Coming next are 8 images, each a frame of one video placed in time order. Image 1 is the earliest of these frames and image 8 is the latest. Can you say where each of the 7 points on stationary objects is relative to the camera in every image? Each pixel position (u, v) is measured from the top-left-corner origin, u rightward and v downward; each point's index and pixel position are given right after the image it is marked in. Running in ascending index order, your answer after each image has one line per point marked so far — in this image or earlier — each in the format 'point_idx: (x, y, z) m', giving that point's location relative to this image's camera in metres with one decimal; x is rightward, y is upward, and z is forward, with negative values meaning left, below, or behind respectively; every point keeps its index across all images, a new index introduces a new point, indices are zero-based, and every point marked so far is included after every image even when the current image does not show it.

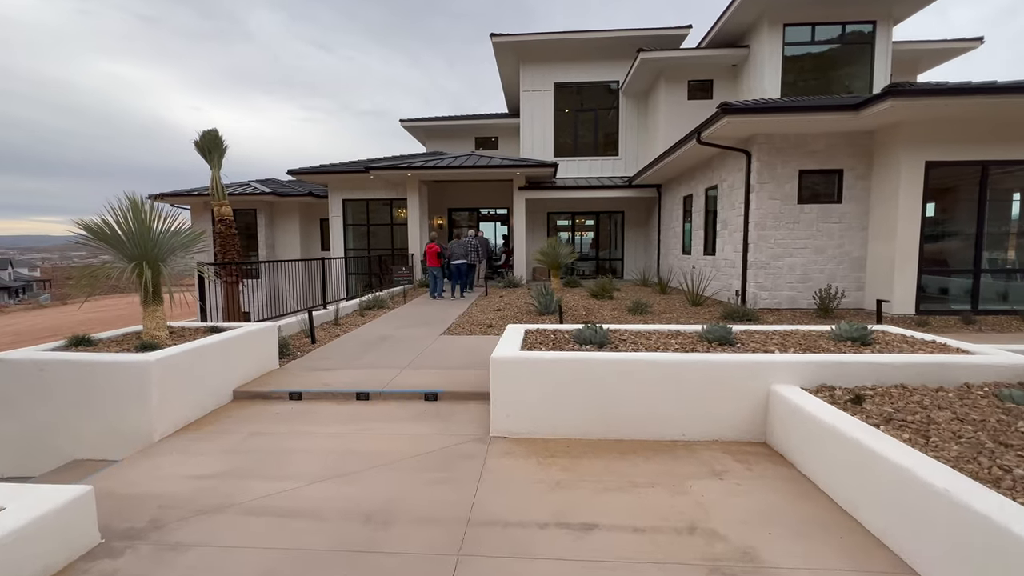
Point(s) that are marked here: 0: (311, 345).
0: (-2.8, -0.9, +6.4) m
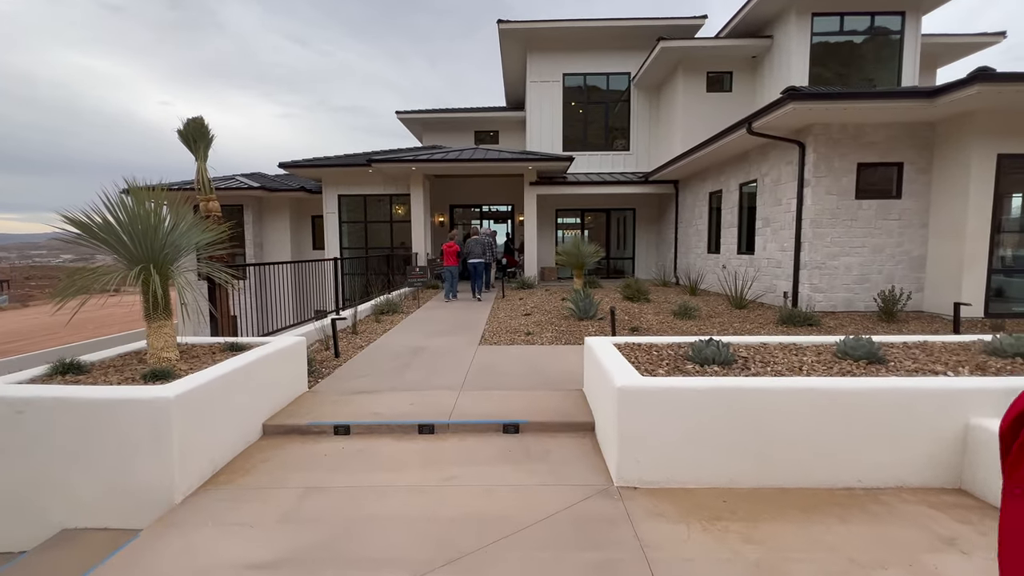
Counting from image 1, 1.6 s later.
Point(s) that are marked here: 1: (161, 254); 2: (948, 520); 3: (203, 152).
0: (-2.1, -0.9, +5.5) m
1: (-2.7, +0.3, +3.5) m
2: (+2.4, -1.2, +2.4) m
3: (-8.2, +3.6, +12.0) m
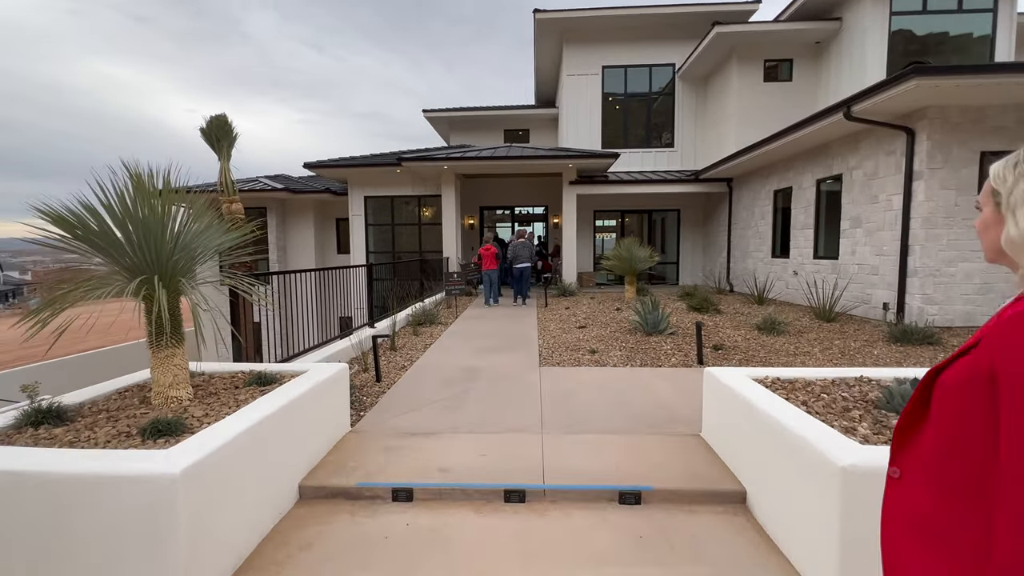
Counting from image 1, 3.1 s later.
0: (-1.4, -1.1, +4.7) m
1: (-2.0, +0.2, +2.7) m
2: (+3.0, -1.4, +1.4) m
3: (-7.2, +3.4, +11.3) m
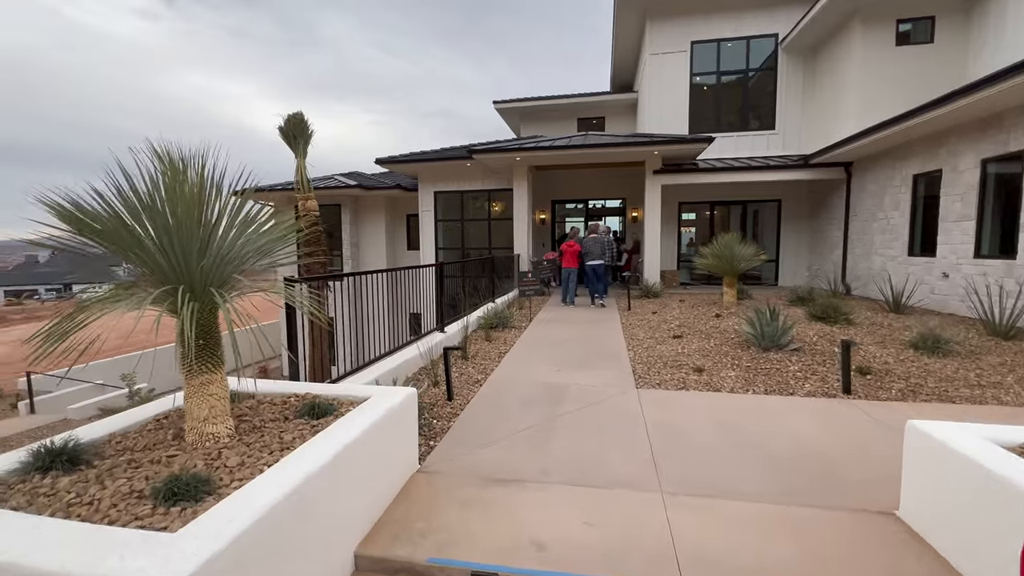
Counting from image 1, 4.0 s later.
0: (-0.5, -1.1, +4.0) m
1: (-1.5, +0.1, +2.2) m
2: (+3.3, -1.5, +0.2) m
3: (-5.3, +3.5, +11.4) m
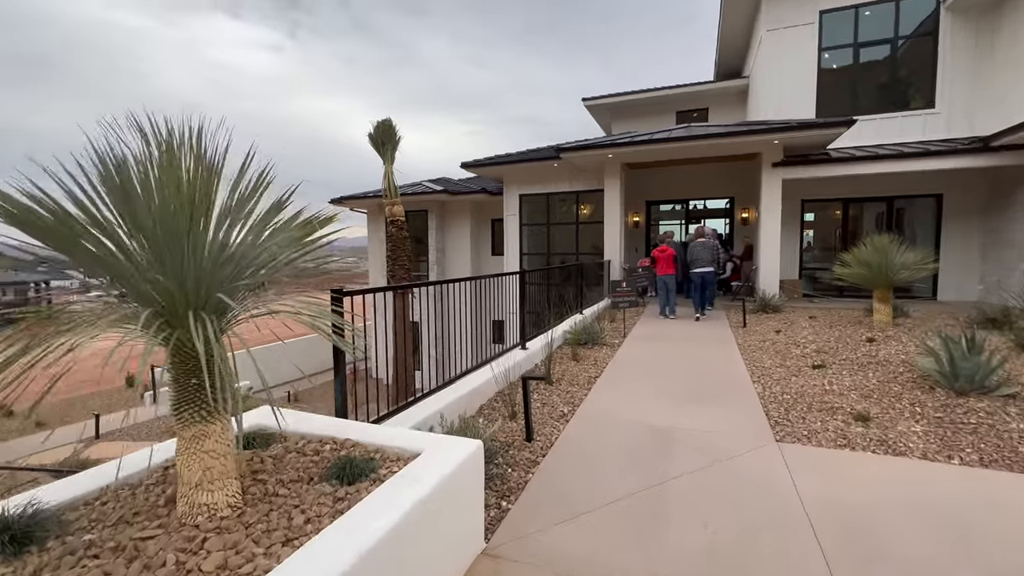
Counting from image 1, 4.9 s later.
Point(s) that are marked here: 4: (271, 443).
0: (+0.1, -1.2, +3.2) m
1: (-1.1, 0.0, +1.6) m
2: (+3.2, -1.6, -1.3) m
3: (-3.1, +3.4, +11.4) m
4: (-1.2, -0.8, +2.2) m
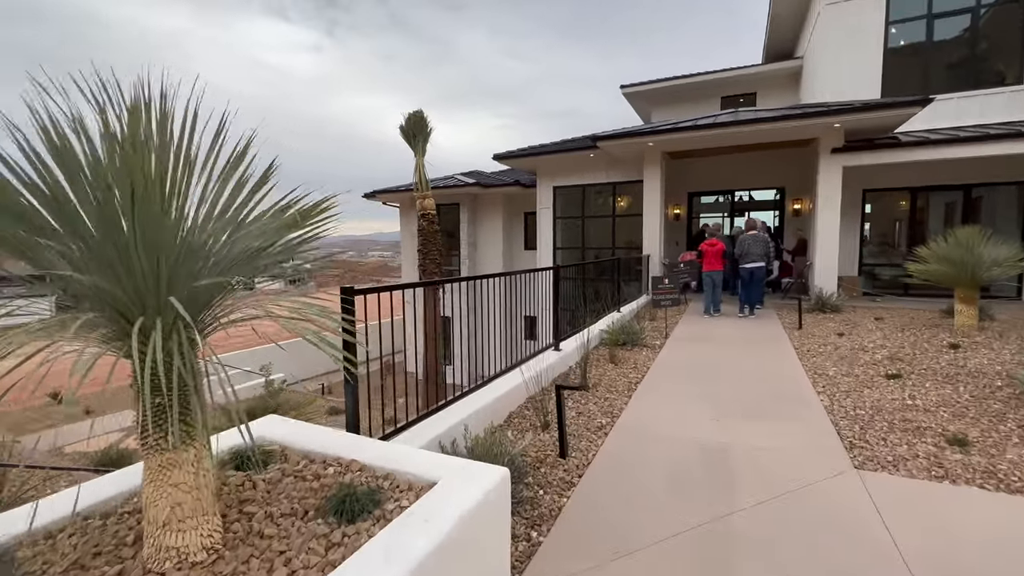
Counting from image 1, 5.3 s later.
0: (+0.3, -1.2, +2.9) m
1: (-1.0, 0.0, +1.3) m
2: (+3.1, -1.7, -1.8) m
3: (-2.3, +3.5, +11.2) m
4: (-1.0, -0.7, +1.9) m
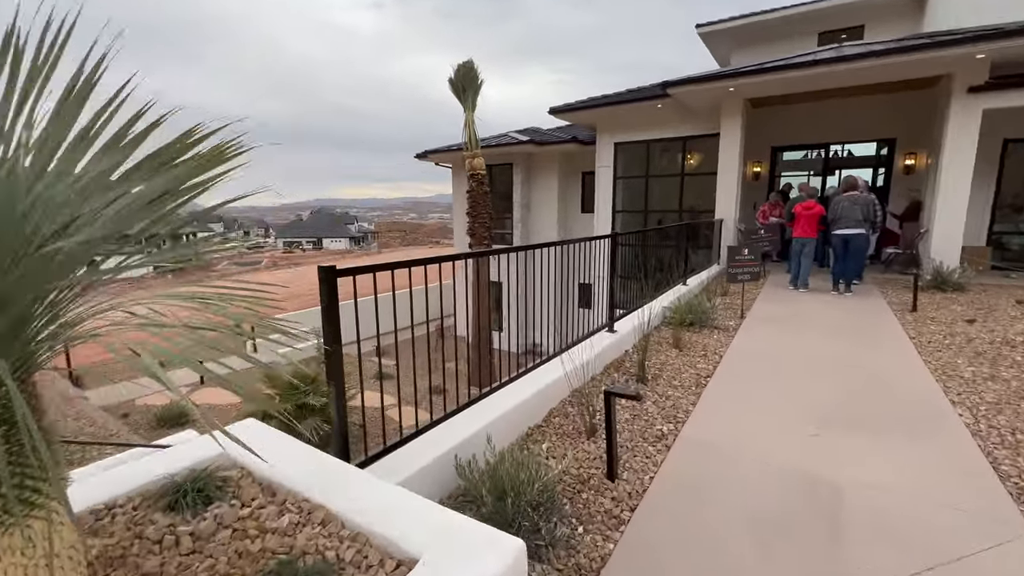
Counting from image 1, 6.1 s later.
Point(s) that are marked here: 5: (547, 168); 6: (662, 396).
0: (+0.5, -1.1, +2.3) m
1: (-1.0, 0.0, +0.8) m
2: (+2.6, -2.0, -2.7) m
3: (-0.9, +4.3, +10.4) m
4: (-1.0, -0.7, +1.4) m
5: (+1.1, +3.6, +13.5) m
6: (+1.2, -0.8, +3.5) m
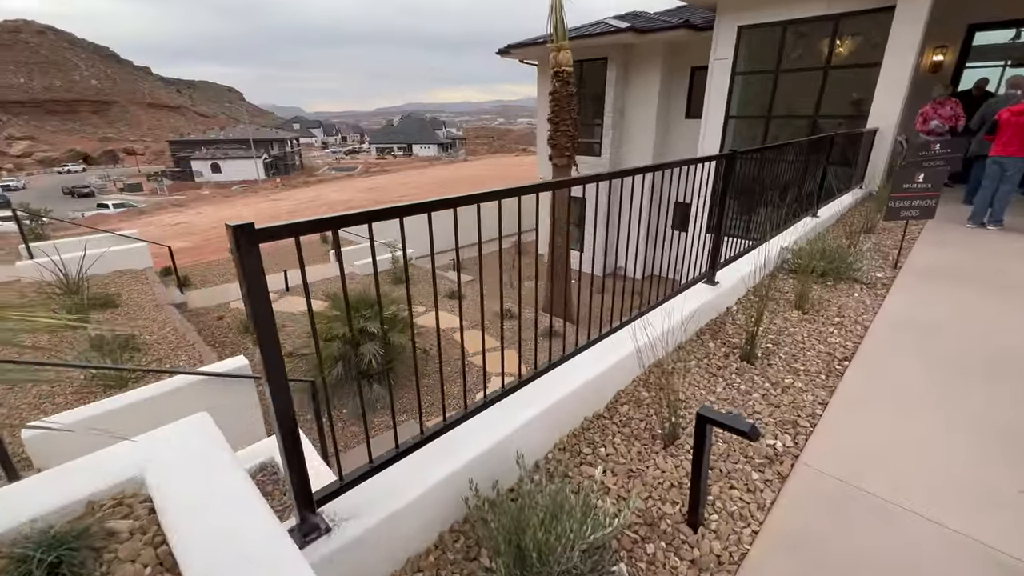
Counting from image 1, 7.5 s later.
0: (+0.6, -1.0, +1.6) m
1: (-1.1, -0.1, +0.2) m
2: (+1.7, -3.0, -3.4) m
3: (+0.9, +6.0, +8.6) m
4: (-1.0, -0.7, +0.9) m
5: (+3.4, +5.7, +11.3) m
6: (+1.5, -0.5, +2.5) m
